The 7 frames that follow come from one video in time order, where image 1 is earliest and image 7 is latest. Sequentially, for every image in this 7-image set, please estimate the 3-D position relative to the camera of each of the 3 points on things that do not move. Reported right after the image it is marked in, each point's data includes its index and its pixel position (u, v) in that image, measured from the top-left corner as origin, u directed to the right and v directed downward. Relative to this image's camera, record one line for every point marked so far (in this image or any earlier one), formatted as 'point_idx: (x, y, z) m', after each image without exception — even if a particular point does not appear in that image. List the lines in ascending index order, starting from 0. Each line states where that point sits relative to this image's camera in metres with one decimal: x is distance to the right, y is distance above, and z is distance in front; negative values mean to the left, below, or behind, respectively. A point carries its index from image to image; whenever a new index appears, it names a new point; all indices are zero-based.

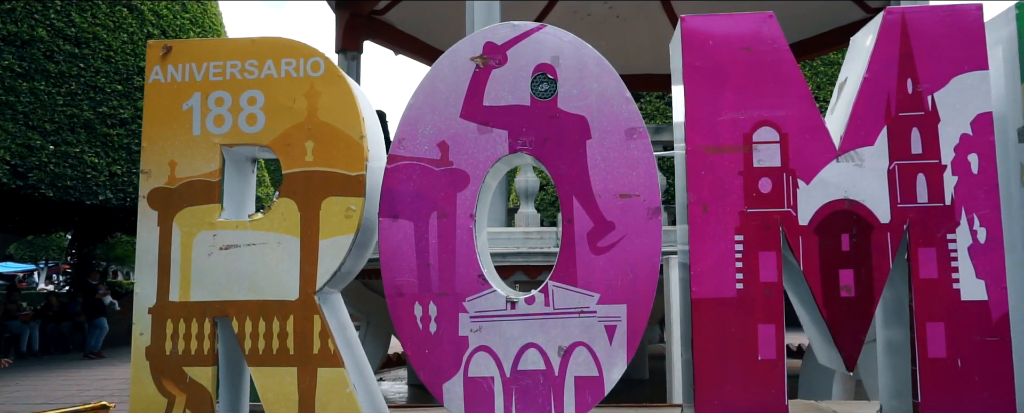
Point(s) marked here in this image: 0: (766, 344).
0: (+1.6, -0.9, +4.3) m
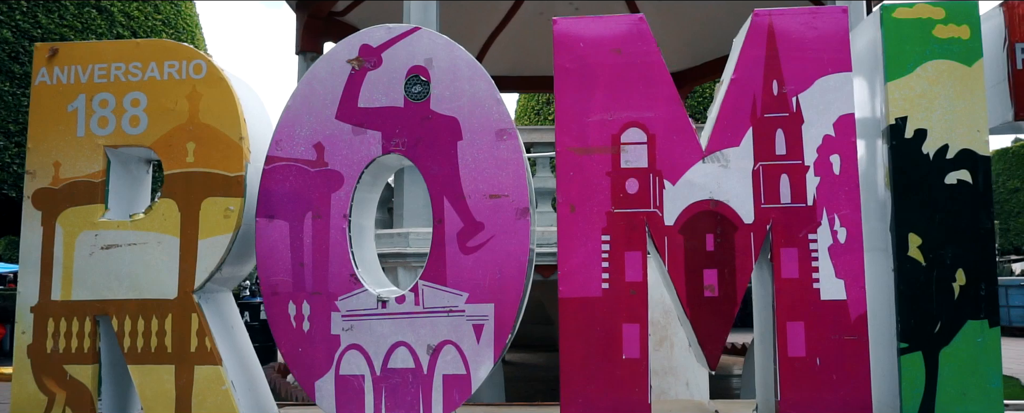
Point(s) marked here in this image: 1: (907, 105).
0: (+0.8, -0.9, +4.3) m
1: (+2.6, +0.7, +4.3) m
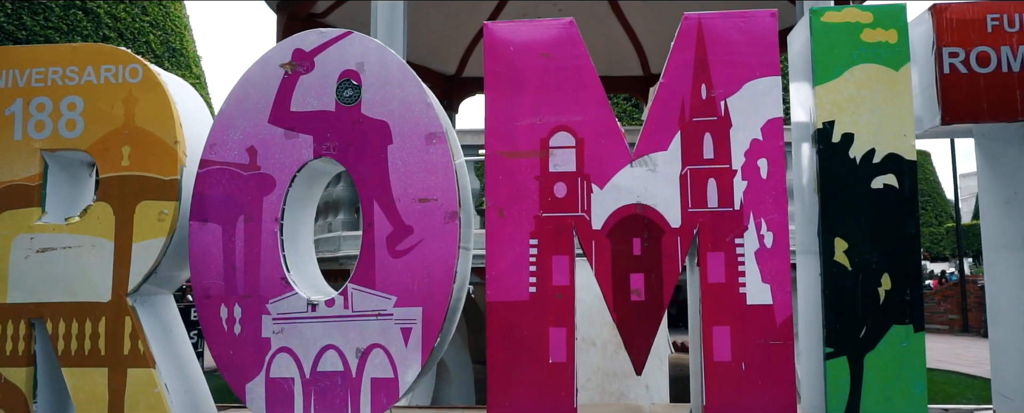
0: (+0.3, -0.9, +4.3) m
1: (+2.1, +0.6, +4.3) m
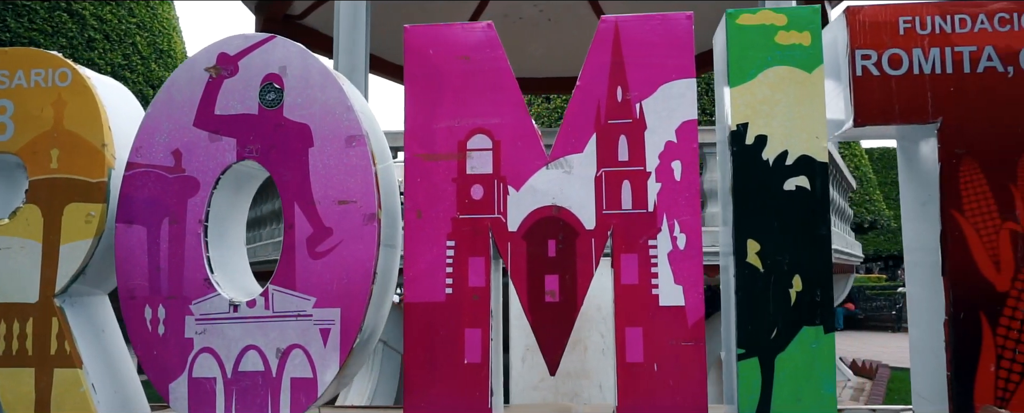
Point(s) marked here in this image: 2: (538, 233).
0: (-0.3, -0.9, +4.4) m
1: (+1.5, +0.6, +4.3) m
2: (+0.2, -0.2, +4.4) m
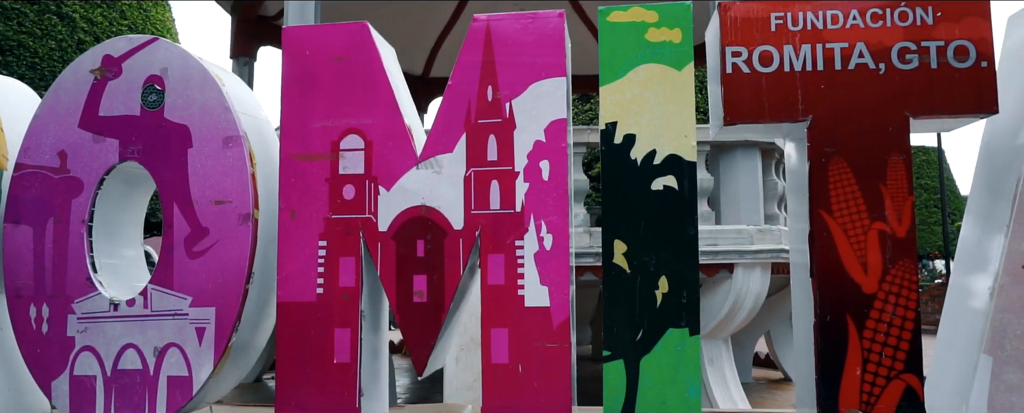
0: (-1.1, -0.9, +4.4) m
1: (+0.7, +0.6, +4.3) m
2: (-0.7, -0.2, +4.4) m
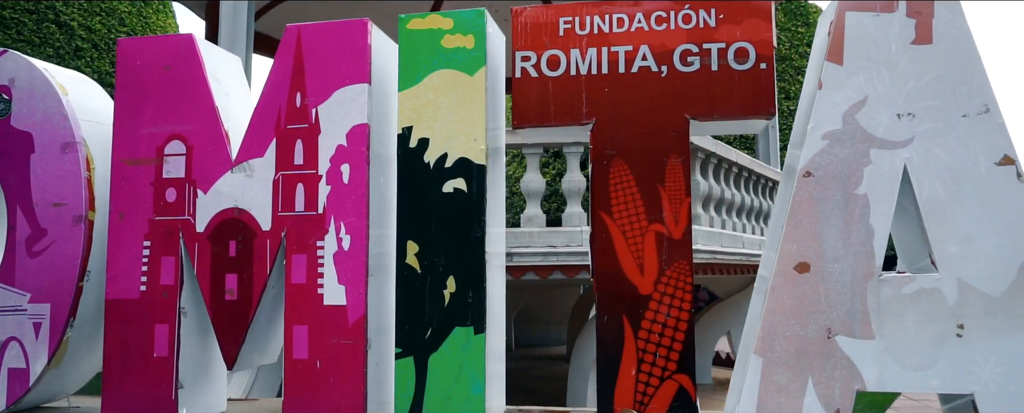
0: (-2.4, -0.9, +4.6) m
1: (-0.6, +0.6, +4.4) m
2: (-2.0, -0.2, +4.6) m
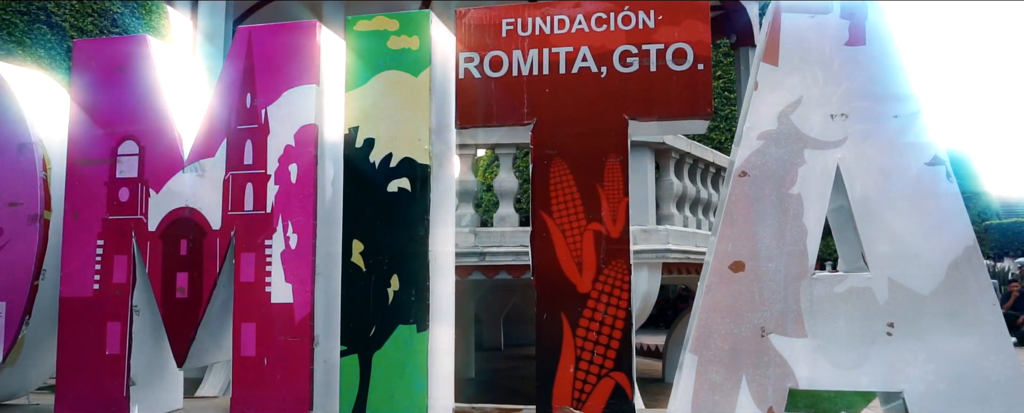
0: (-2.8, -0.9, +4.7) m
1: (-1.0, +0.6, +4.5) m
2: (-2.4, -0.2, +4.7) m
